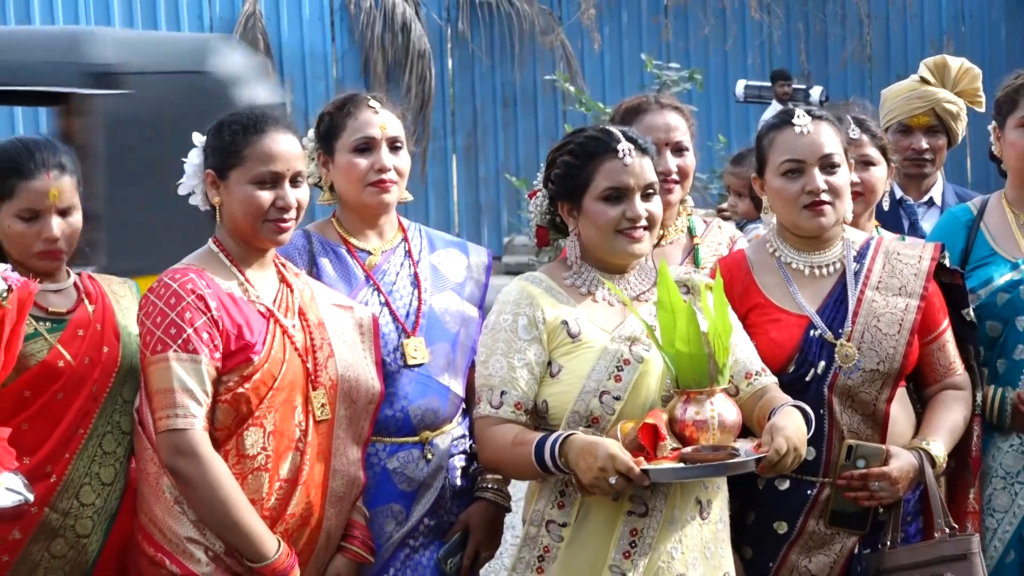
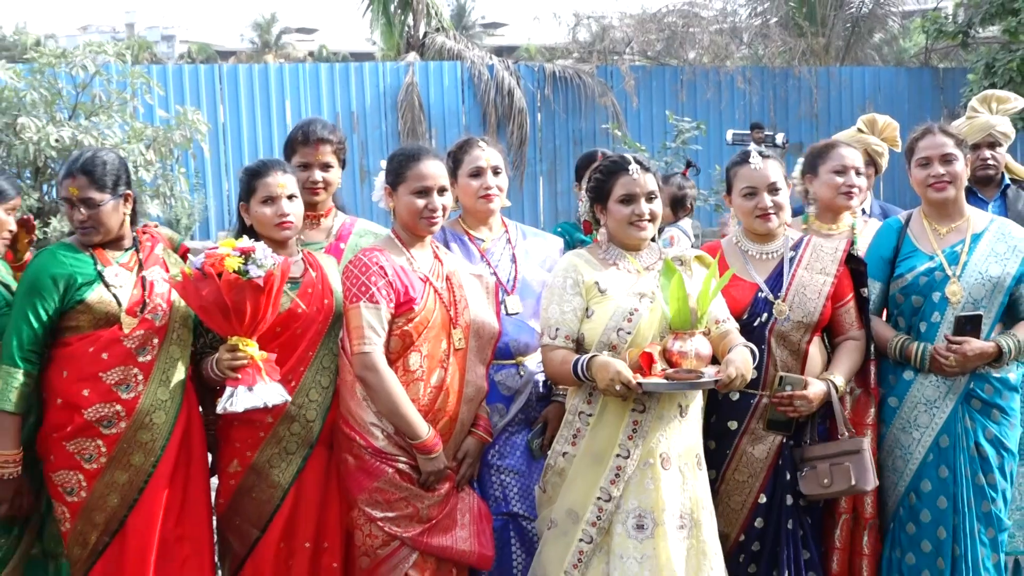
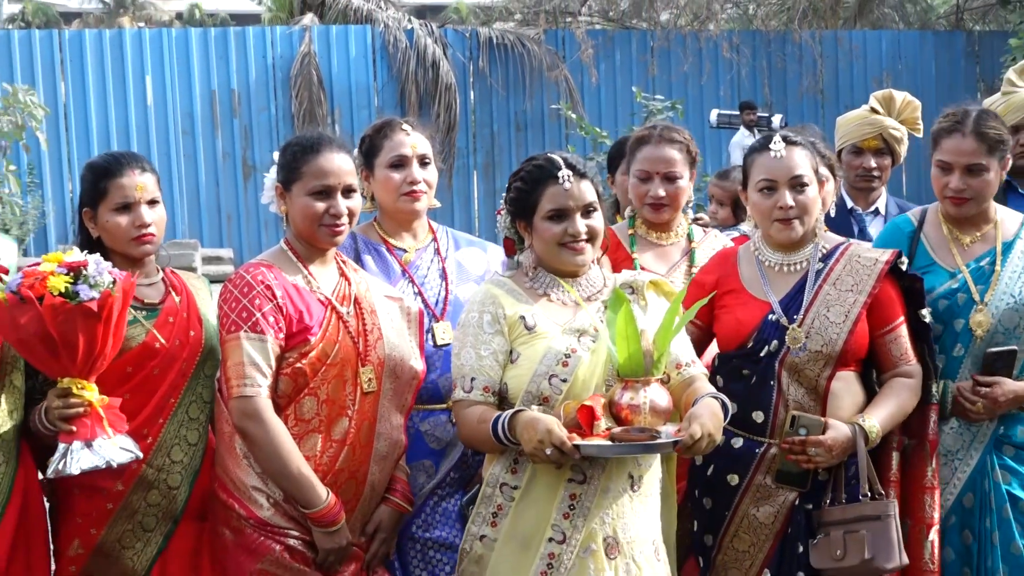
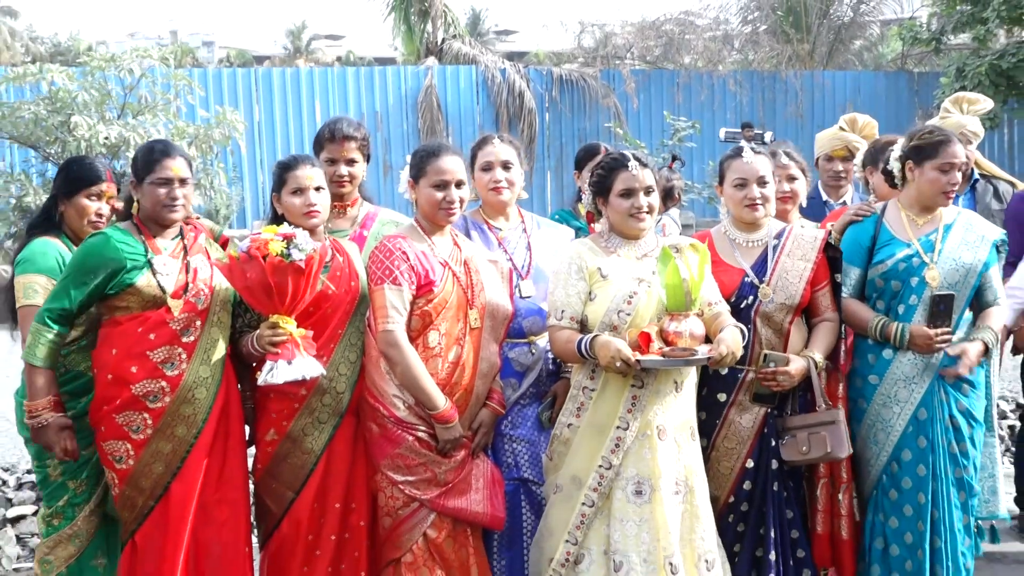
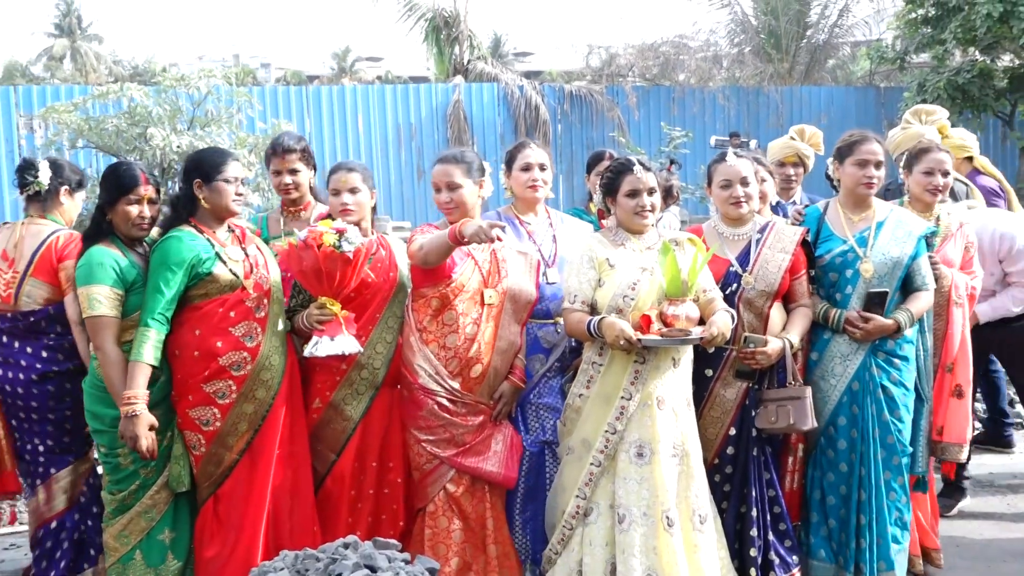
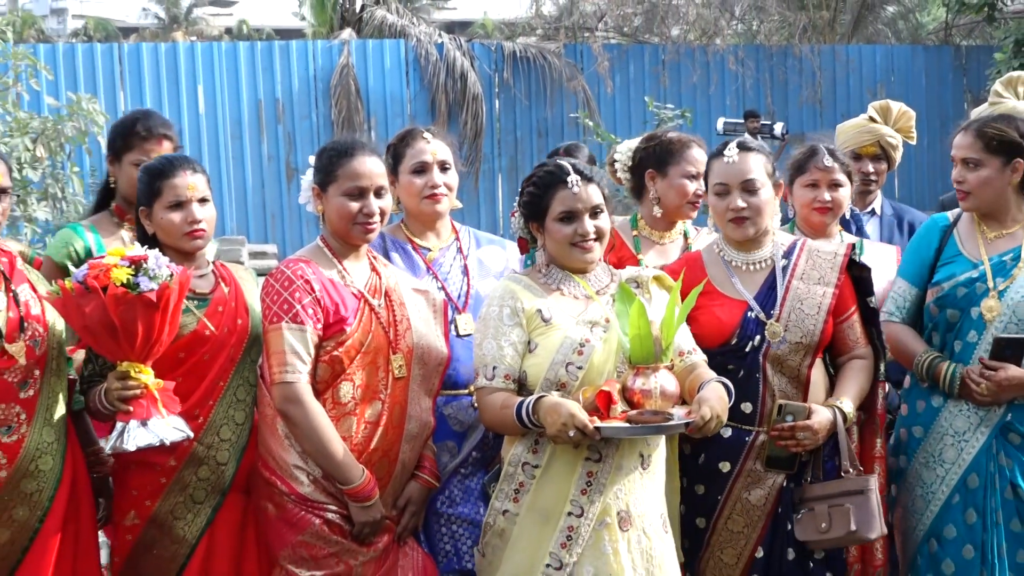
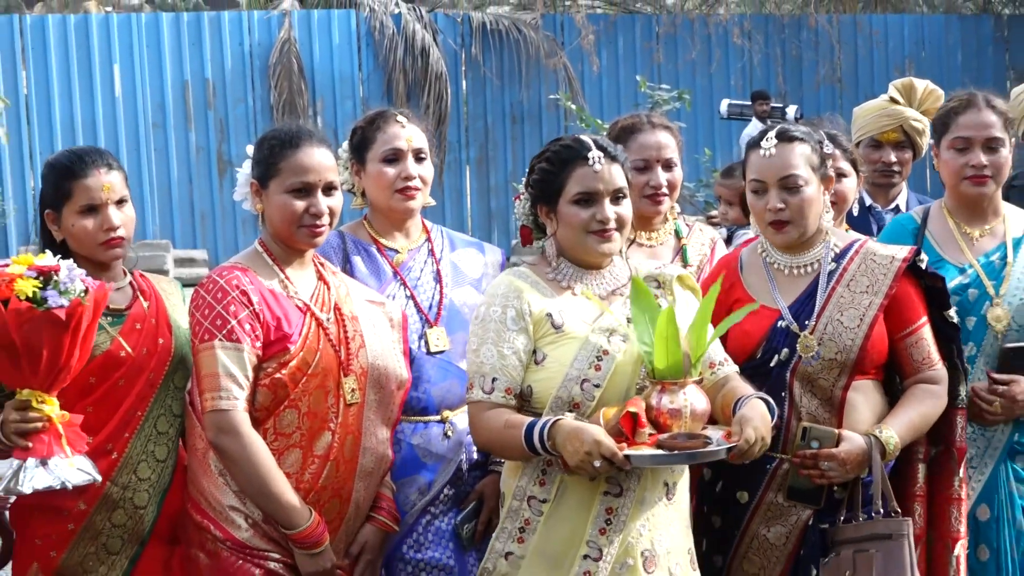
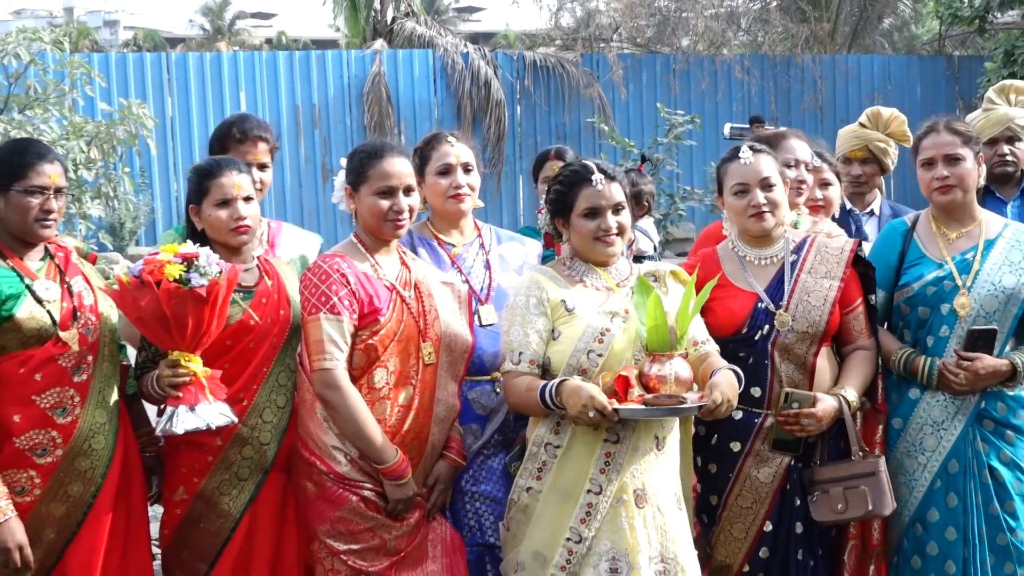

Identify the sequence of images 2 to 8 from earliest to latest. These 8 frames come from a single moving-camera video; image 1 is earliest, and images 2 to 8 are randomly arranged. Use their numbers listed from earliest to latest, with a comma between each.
7, 3, 6, 8, 2, 4, 5
